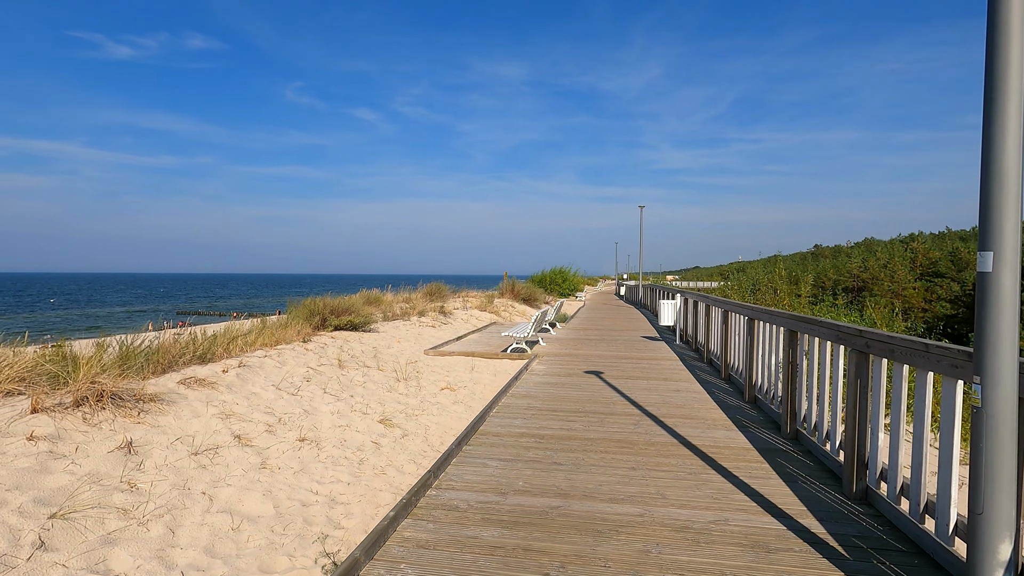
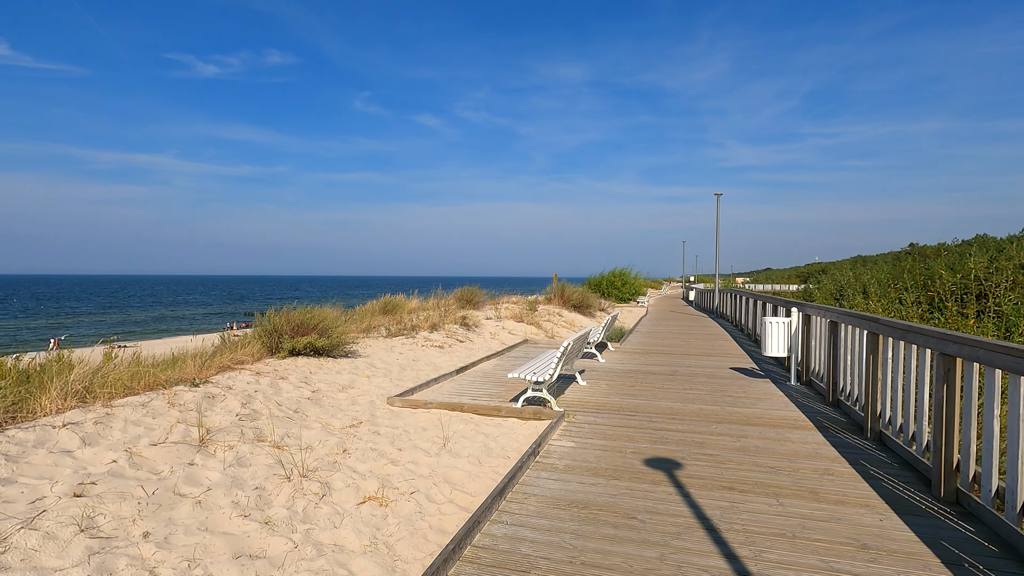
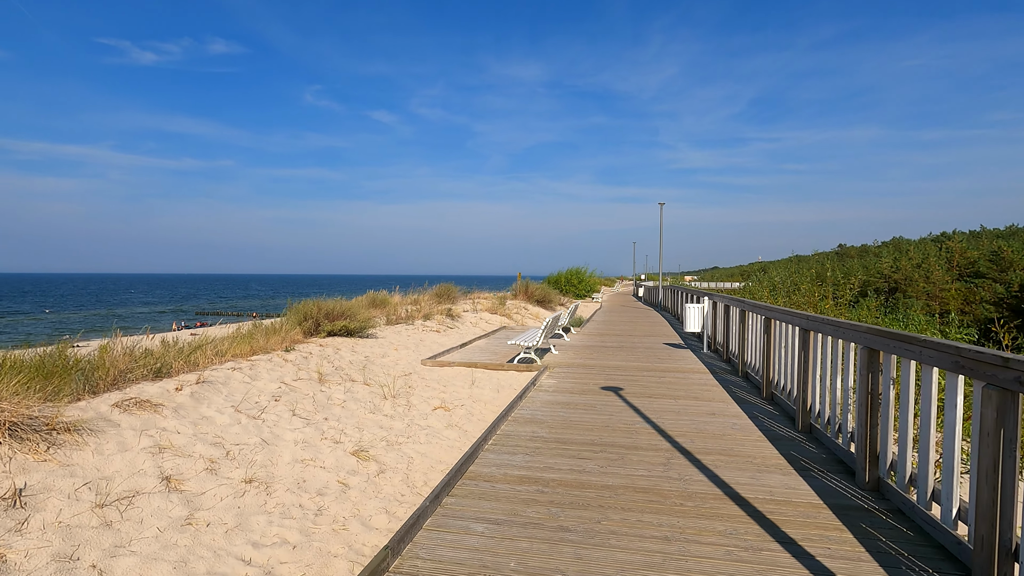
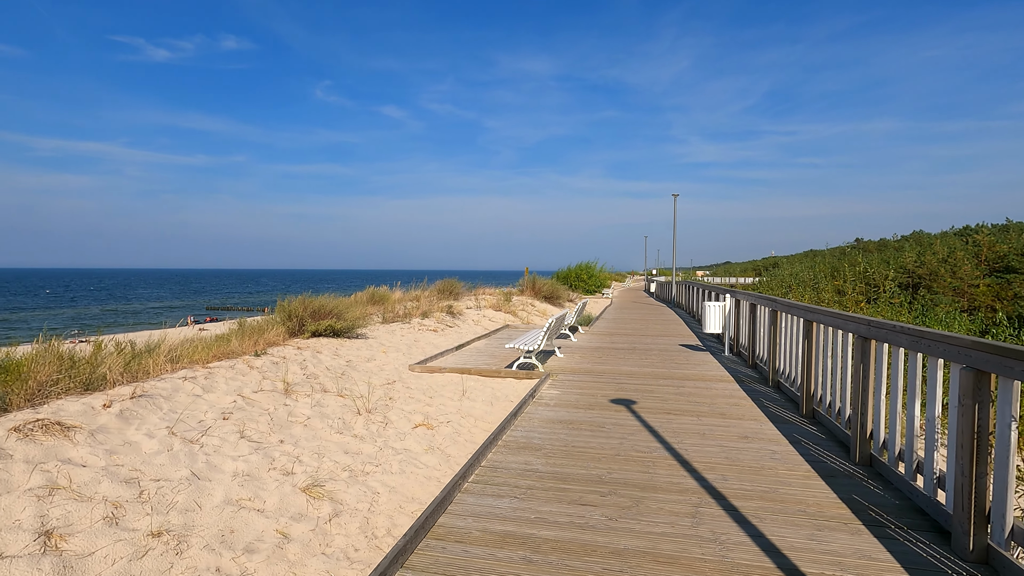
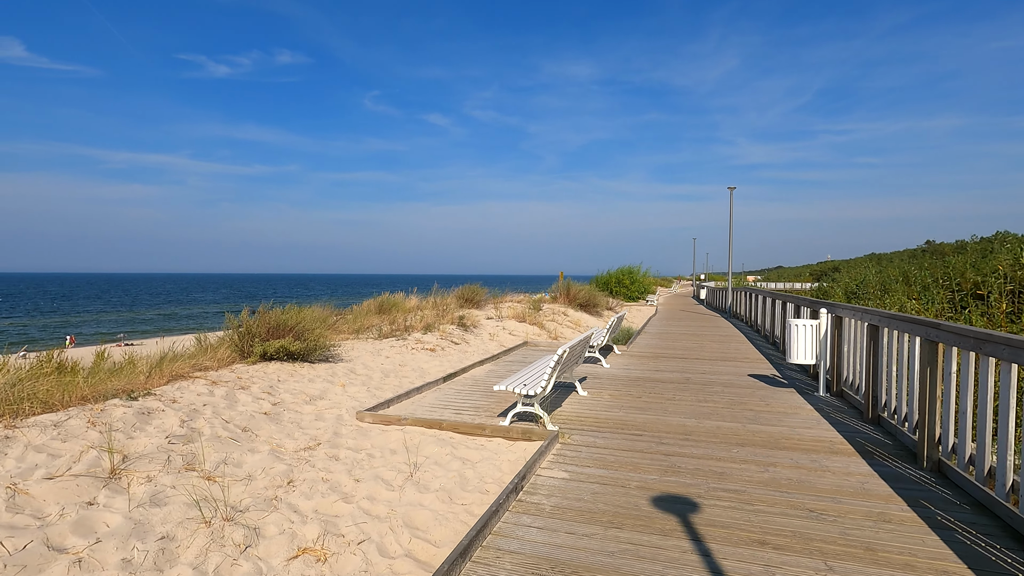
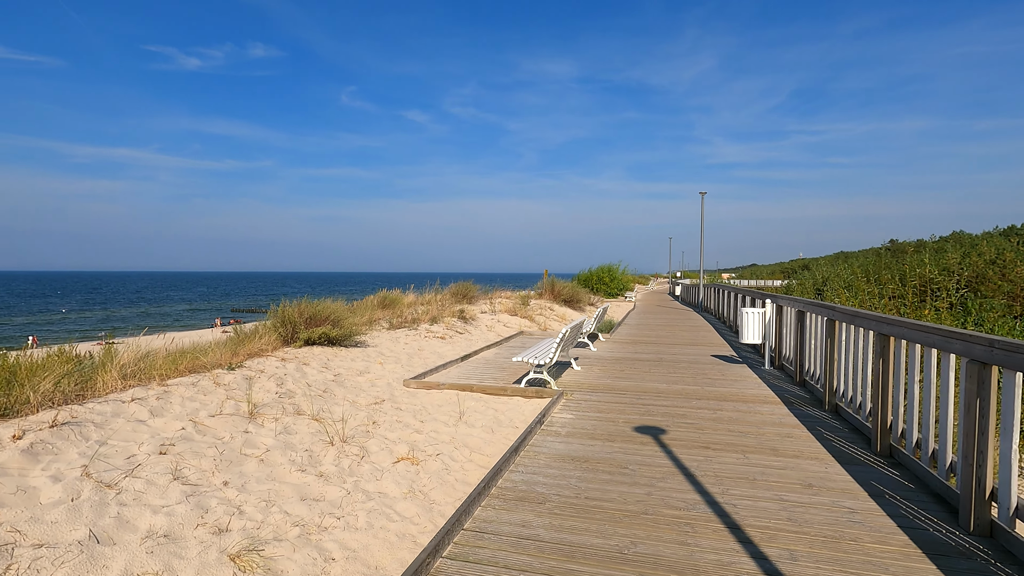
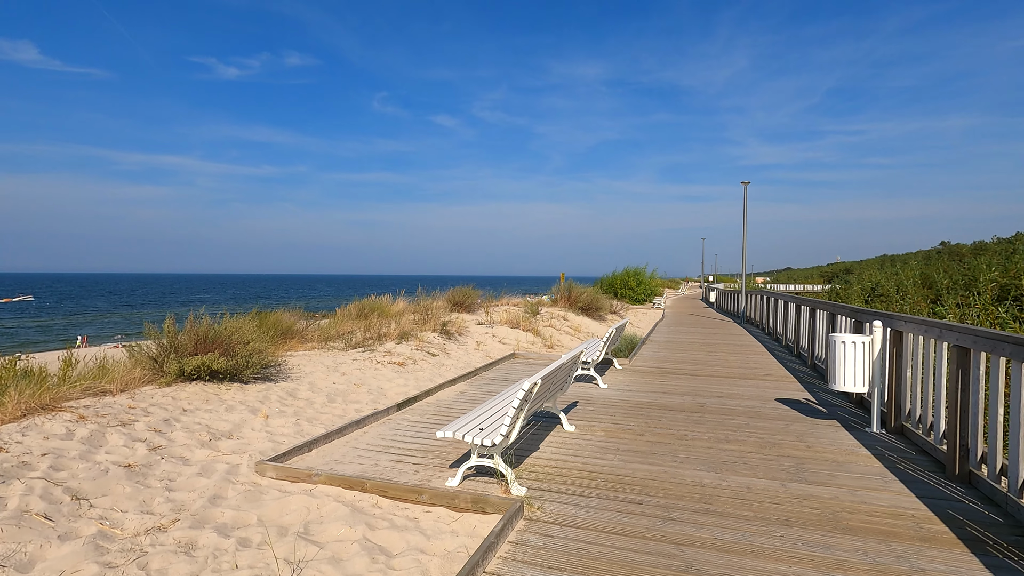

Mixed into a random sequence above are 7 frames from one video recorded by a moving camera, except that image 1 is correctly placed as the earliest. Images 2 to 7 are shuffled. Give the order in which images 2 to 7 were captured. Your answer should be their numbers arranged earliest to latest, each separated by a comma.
3, 4, 6, 2, 5, 7
